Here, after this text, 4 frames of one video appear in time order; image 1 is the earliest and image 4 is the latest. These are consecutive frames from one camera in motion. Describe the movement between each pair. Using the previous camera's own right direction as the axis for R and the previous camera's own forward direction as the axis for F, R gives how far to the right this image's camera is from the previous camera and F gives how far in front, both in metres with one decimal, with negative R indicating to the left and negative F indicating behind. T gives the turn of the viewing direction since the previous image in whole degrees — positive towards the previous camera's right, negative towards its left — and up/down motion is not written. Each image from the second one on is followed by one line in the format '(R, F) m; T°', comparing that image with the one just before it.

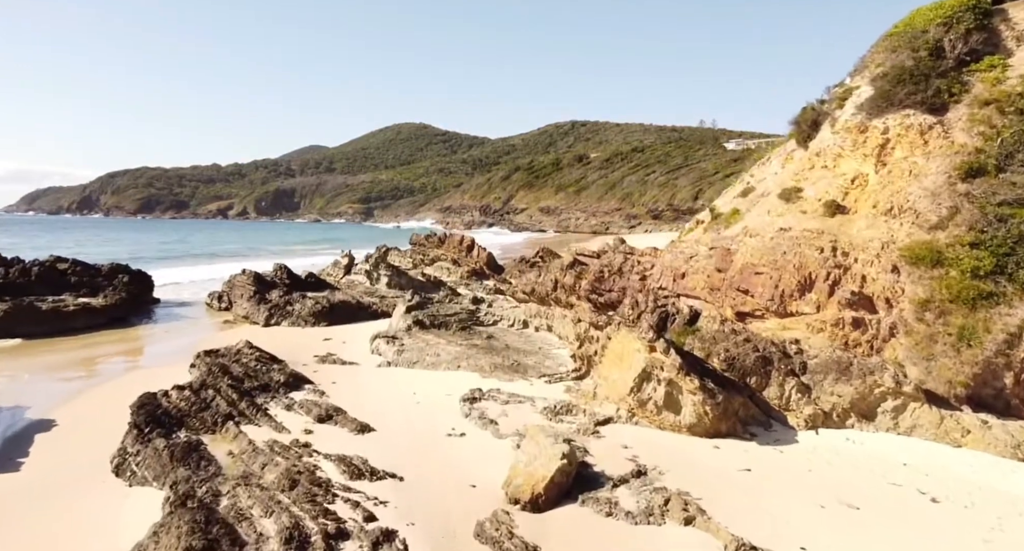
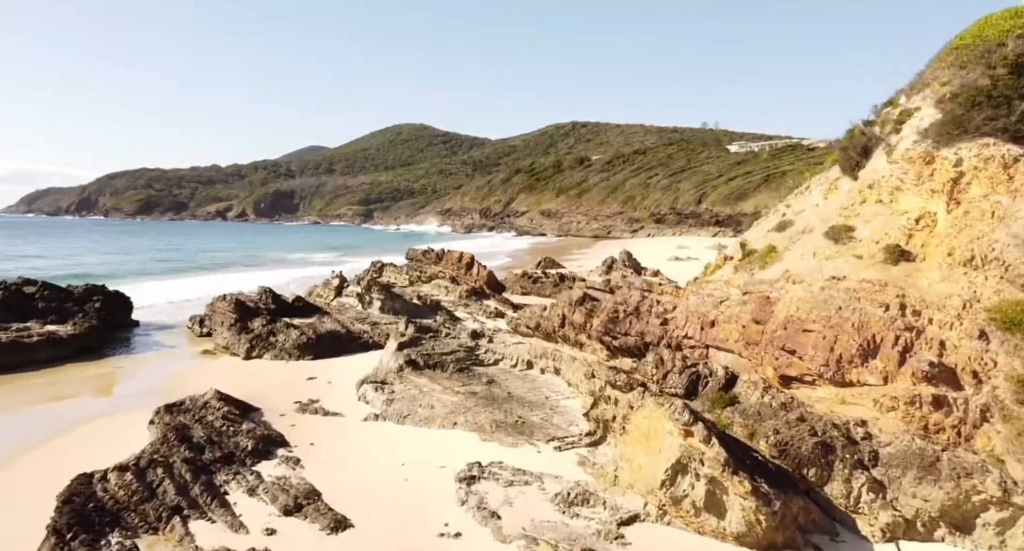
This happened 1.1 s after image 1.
(0.0, +1.1) m; 0°
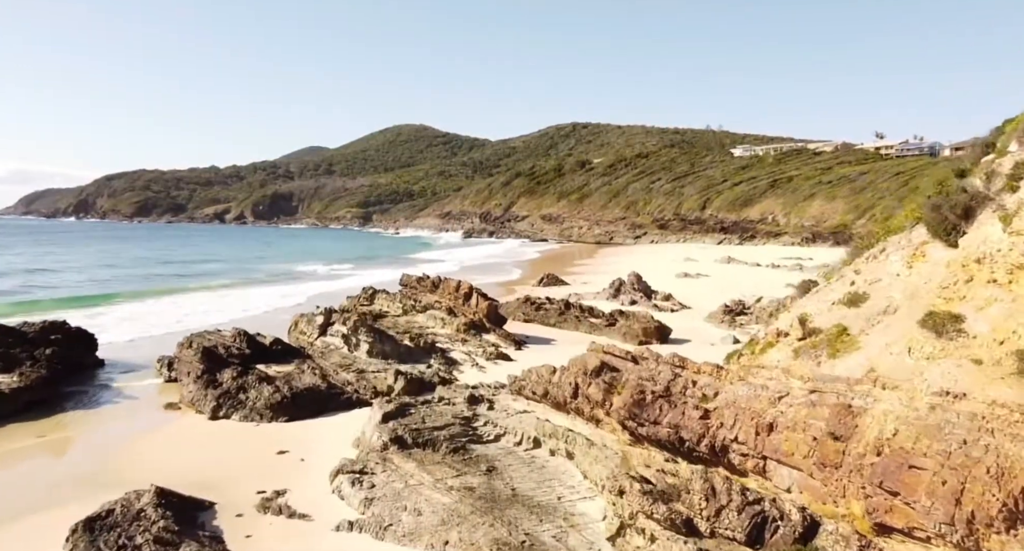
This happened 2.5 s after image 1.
(0.0, +1.6) m; 0°
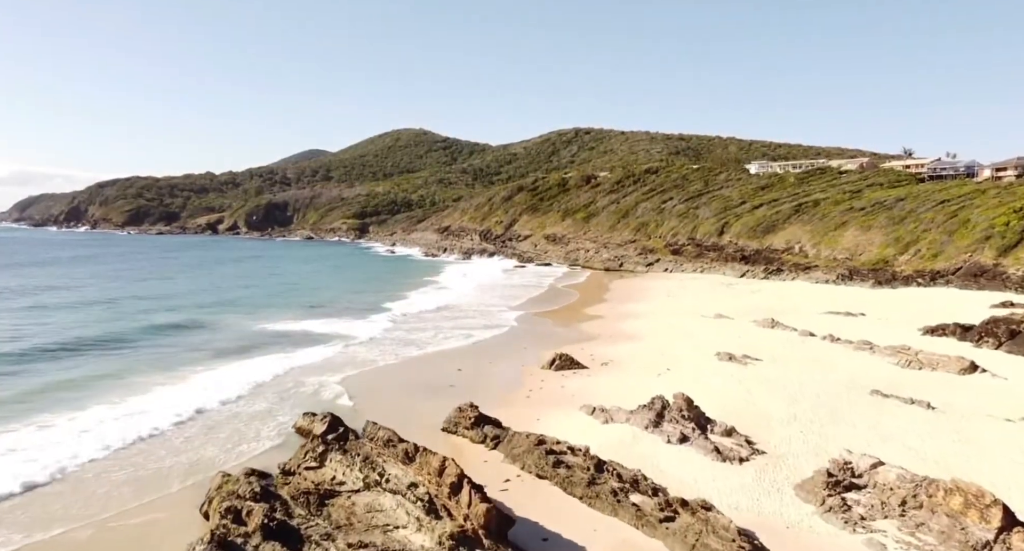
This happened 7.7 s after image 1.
(-0.2, +6.0) m; 0°
